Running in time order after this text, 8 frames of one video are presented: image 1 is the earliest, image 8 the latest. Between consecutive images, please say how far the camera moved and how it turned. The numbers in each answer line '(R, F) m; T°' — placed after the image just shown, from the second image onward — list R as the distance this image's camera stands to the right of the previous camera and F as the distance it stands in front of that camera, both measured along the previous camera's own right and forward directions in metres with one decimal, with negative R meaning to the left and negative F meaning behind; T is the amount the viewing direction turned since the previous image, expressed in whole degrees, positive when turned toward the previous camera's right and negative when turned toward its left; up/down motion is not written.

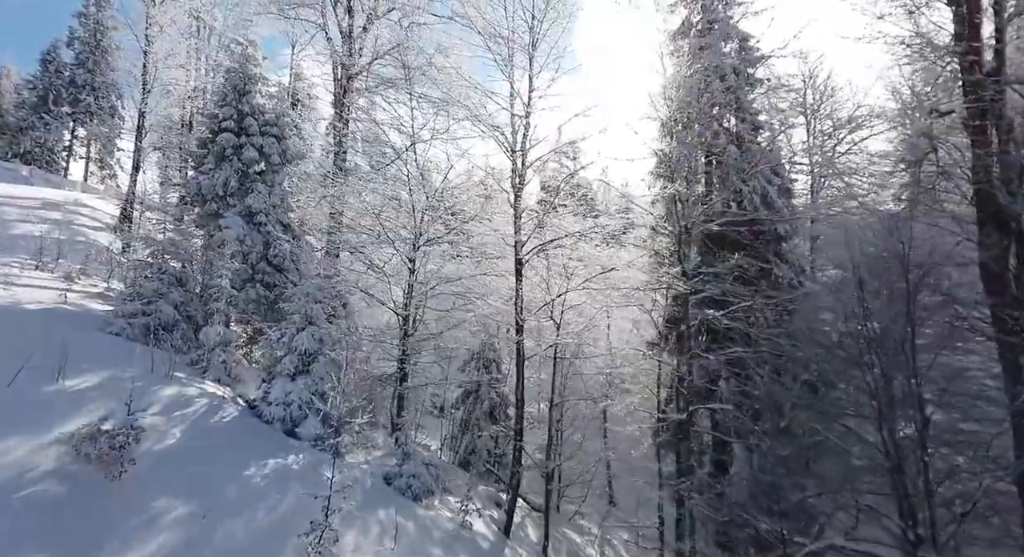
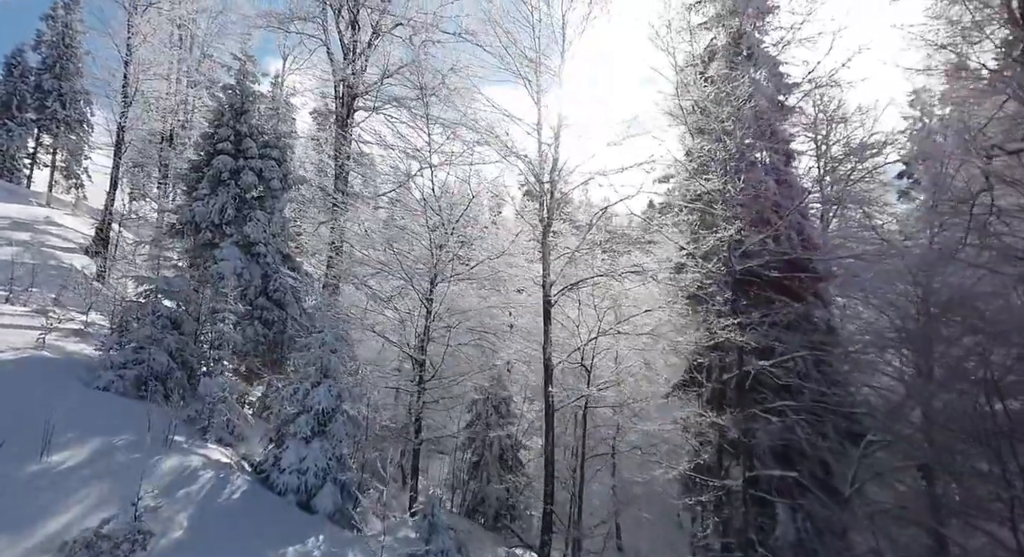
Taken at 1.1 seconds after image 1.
(-0.8, +0.8) m; +2°
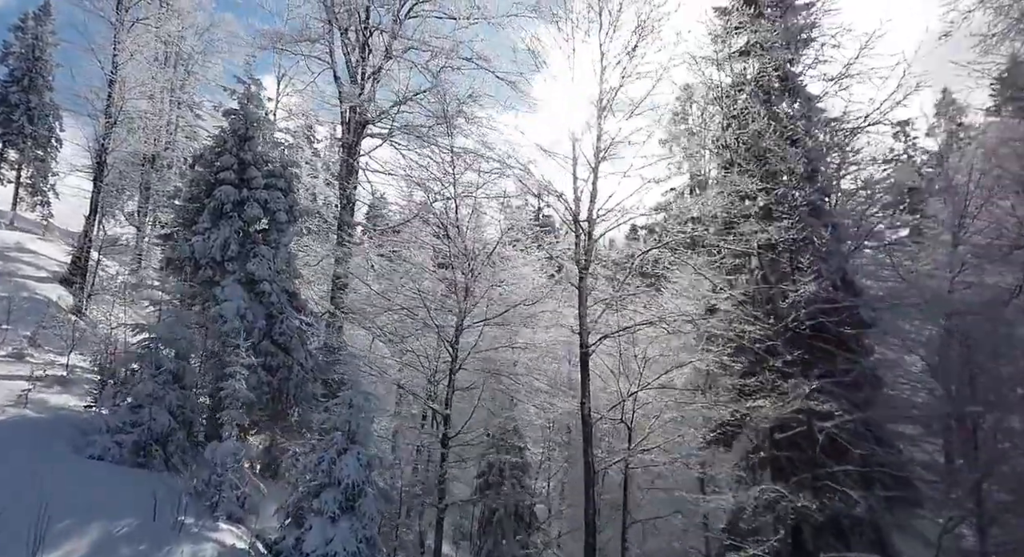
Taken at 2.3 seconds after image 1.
(-0.9, +0.7) m; +2°
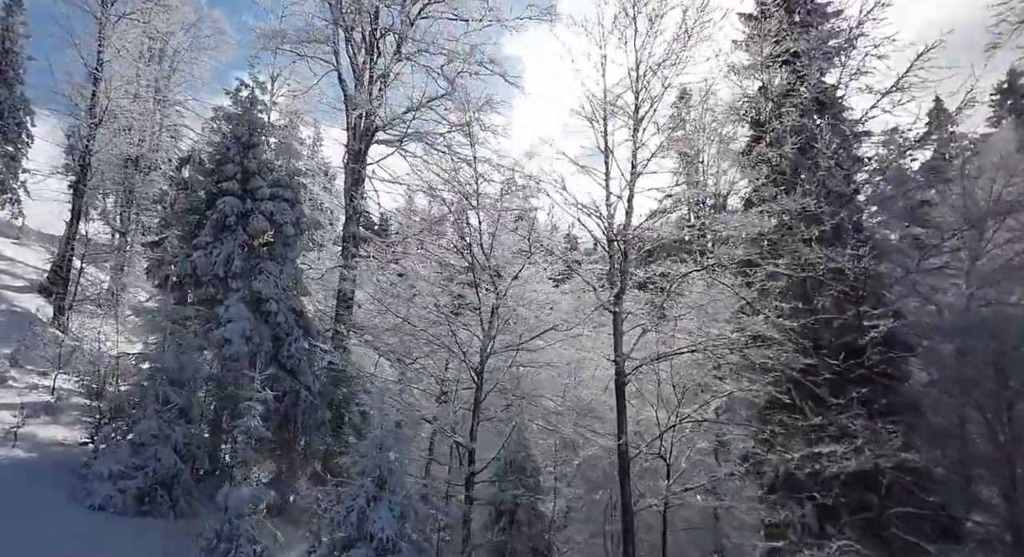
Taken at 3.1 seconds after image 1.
(-0.7, +0.6) m; +2°
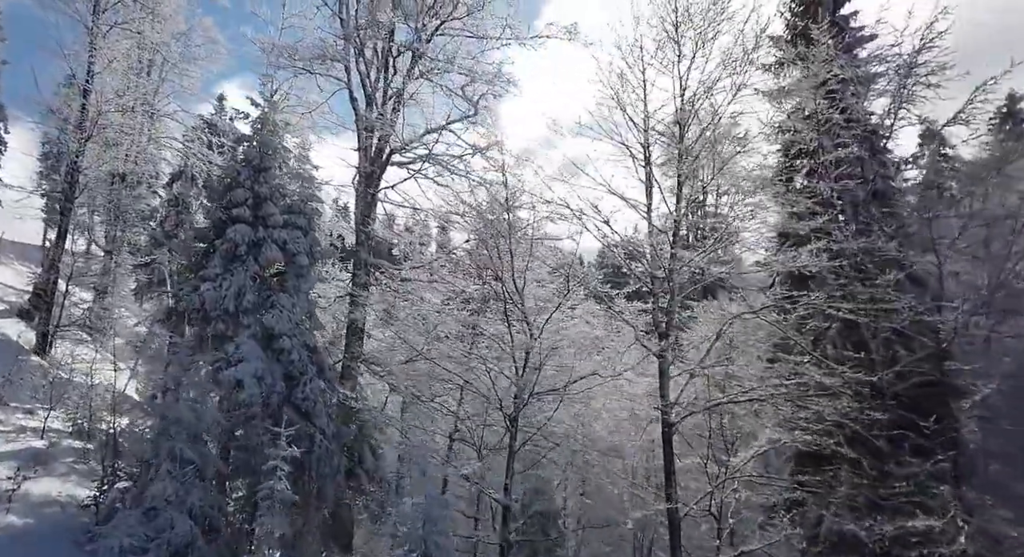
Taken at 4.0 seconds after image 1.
(-0.7, +0.6) m; +2°
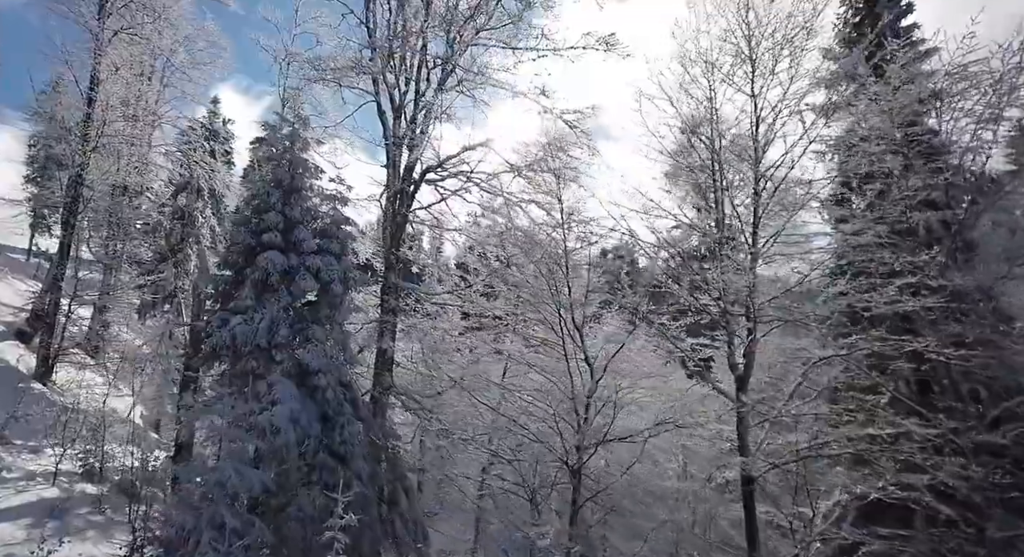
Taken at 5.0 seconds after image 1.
(-0.8, +0.6) m; +1°
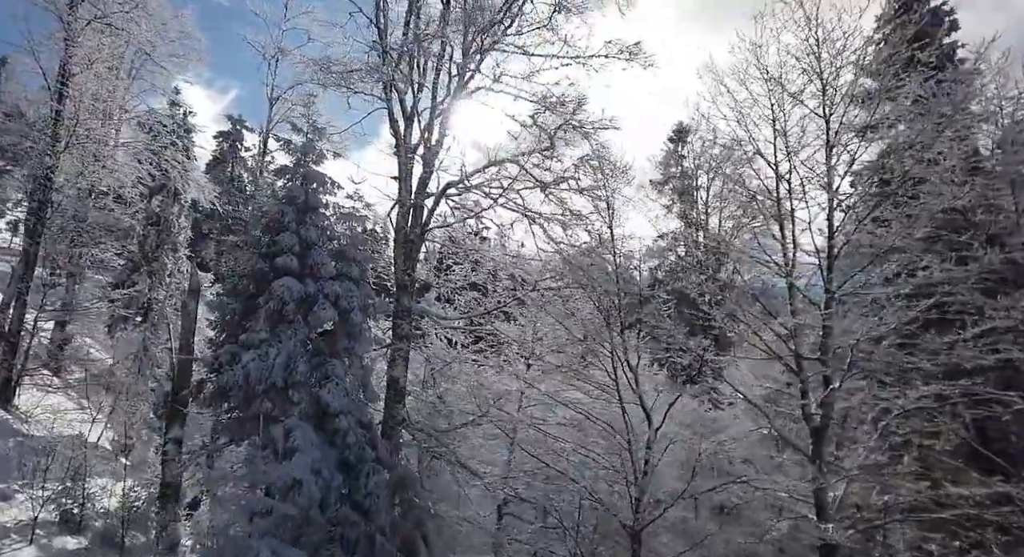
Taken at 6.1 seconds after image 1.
(-1.0, +0.7) m; +3°
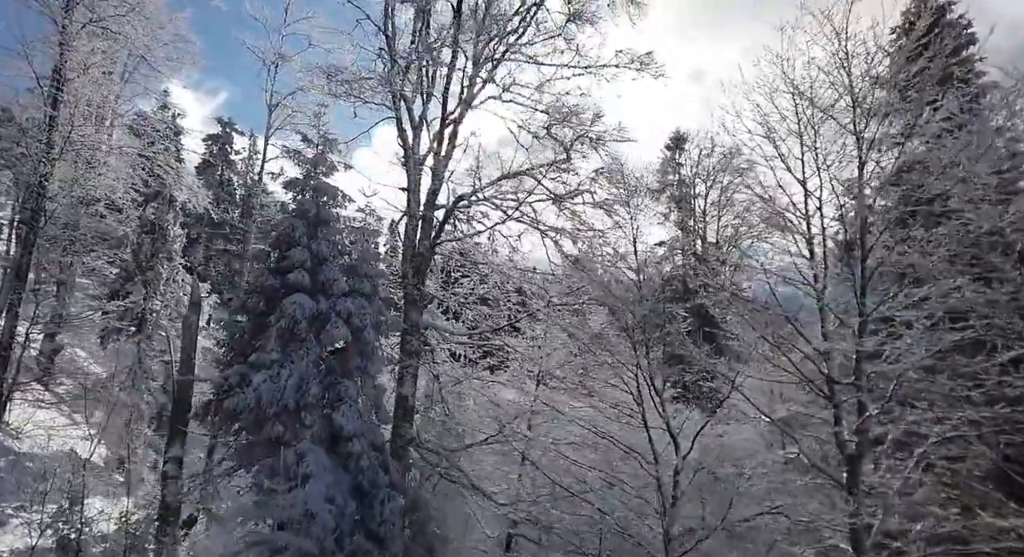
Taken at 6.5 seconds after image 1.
(-0.4, +0.2) m; +1°
